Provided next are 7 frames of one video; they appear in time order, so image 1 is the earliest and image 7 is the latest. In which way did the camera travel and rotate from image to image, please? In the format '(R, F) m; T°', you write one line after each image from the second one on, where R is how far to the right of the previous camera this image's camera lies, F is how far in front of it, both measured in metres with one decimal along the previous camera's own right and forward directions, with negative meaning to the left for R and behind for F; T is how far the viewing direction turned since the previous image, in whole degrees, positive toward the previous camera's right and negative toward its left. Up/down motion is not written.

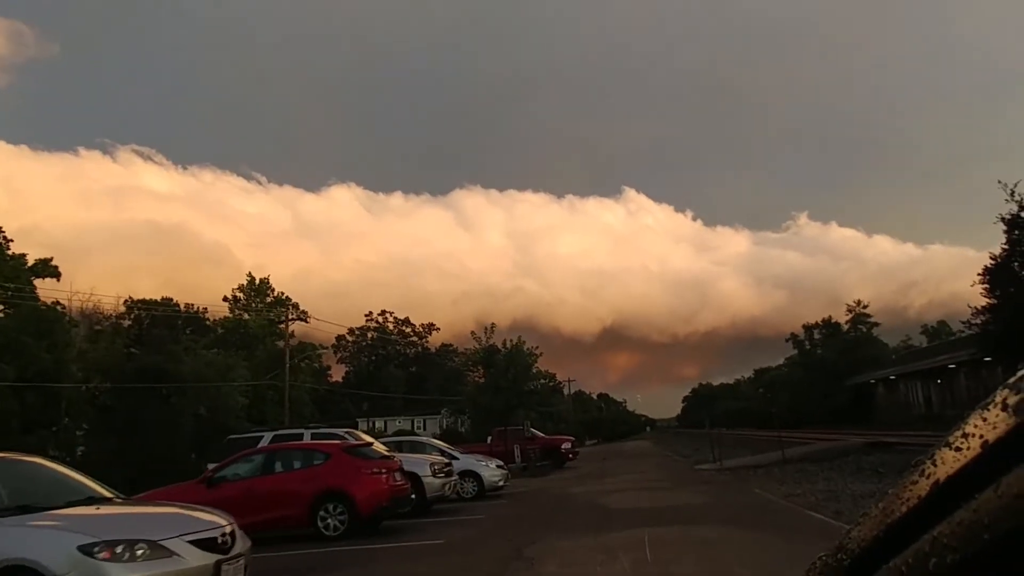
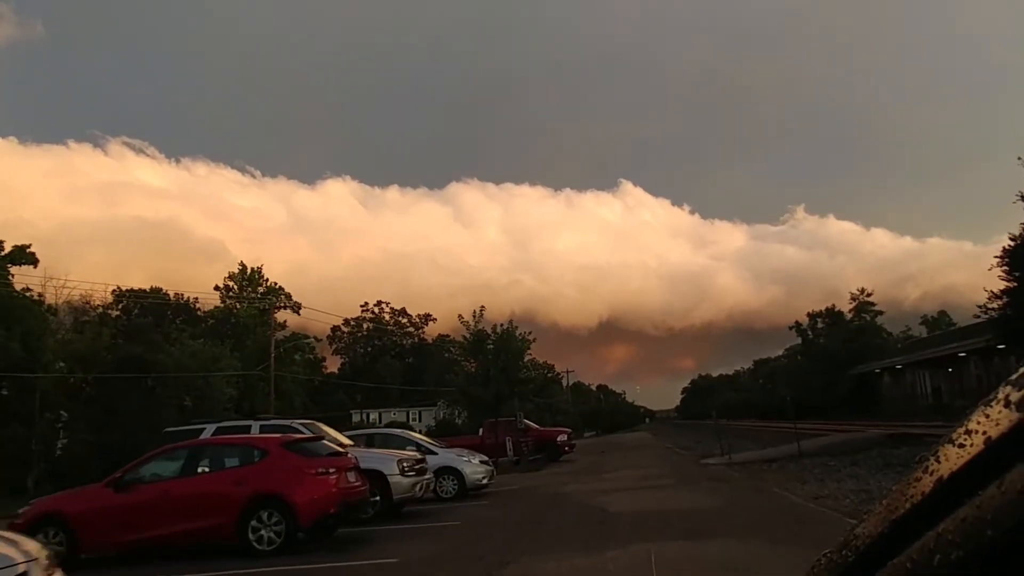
(+0.3, +2.4) m; 0°
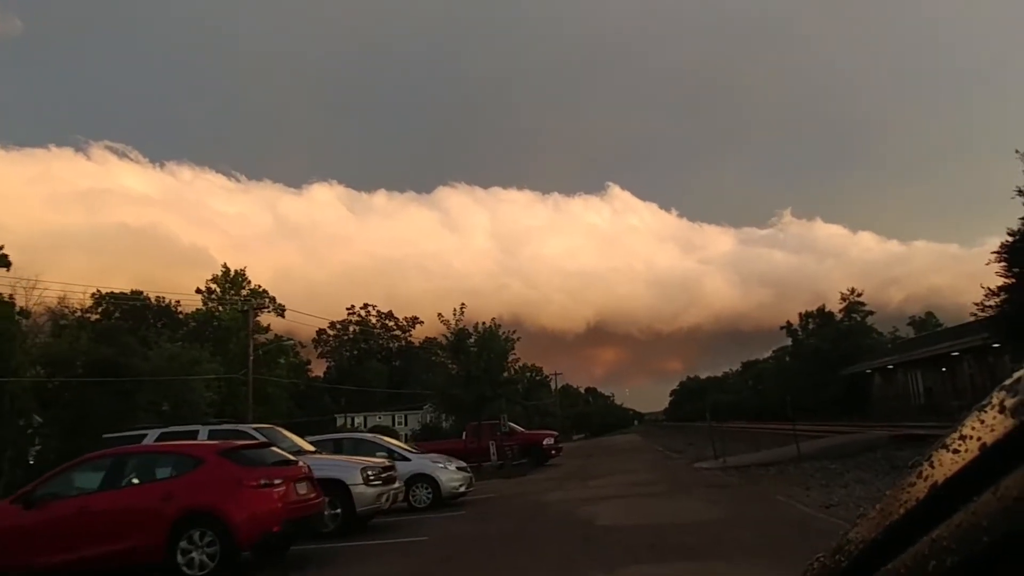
(+0.2, +1.4) m; +1°
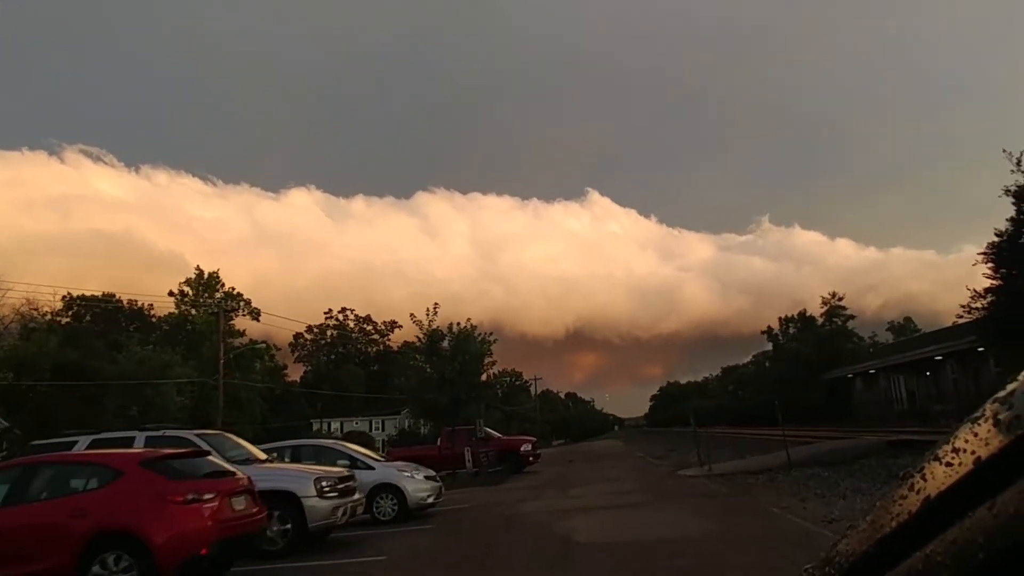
(+0.1, +1.2) m; +1°
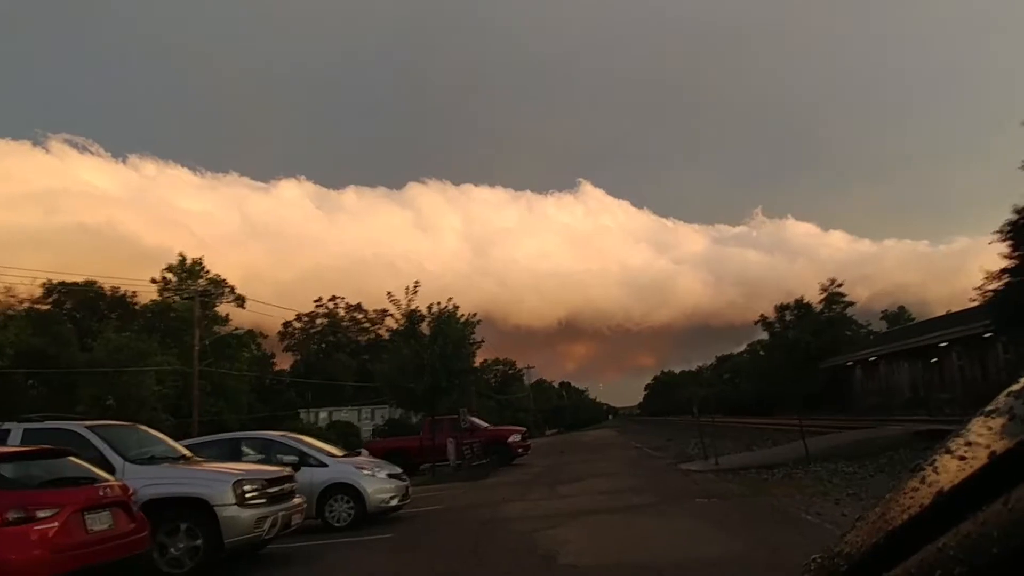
(+0.2, +2.4) m; 0°
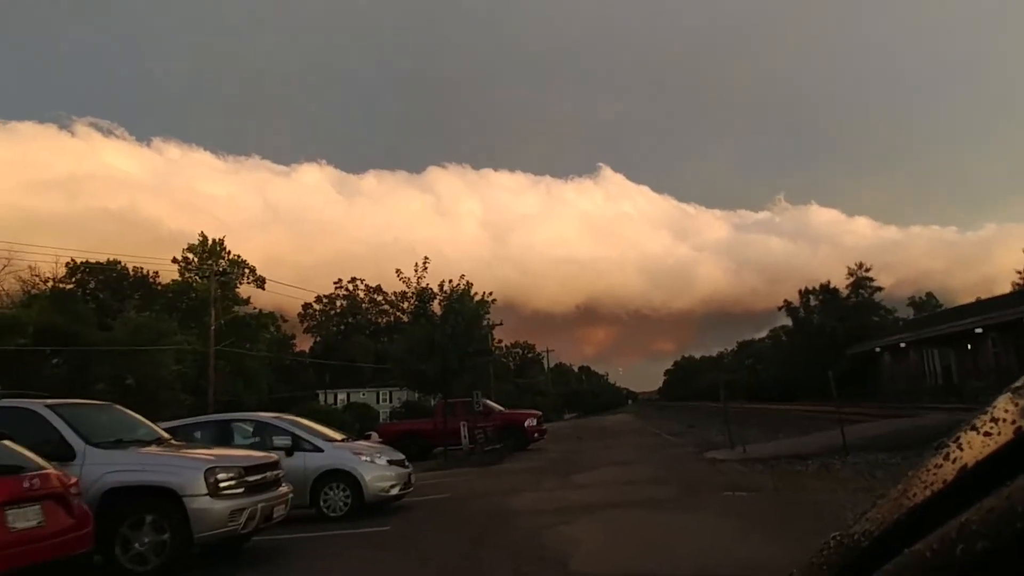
(+0.1, +1.1) m; -1°
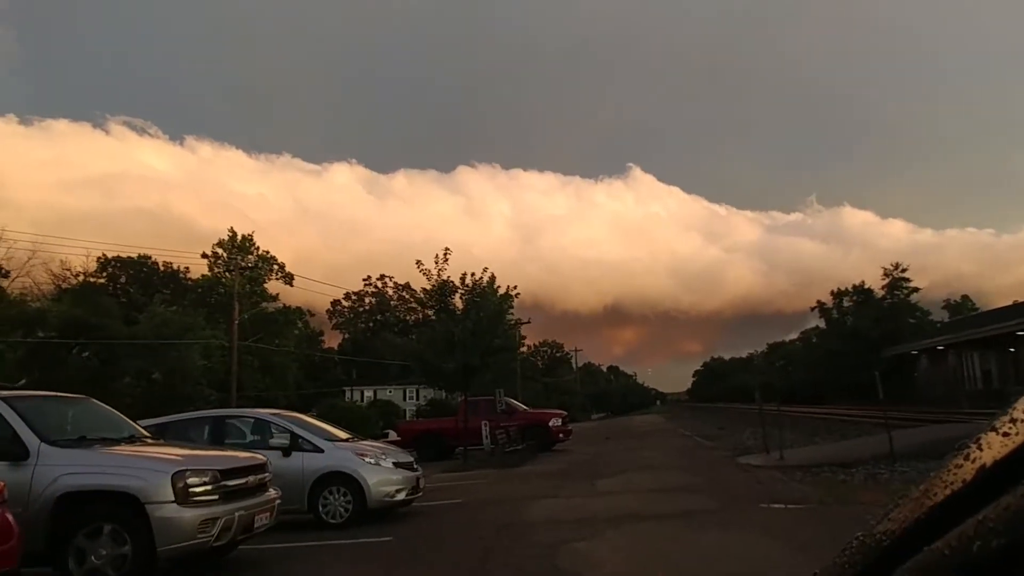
(+0.1, +1.1) m; -2°
